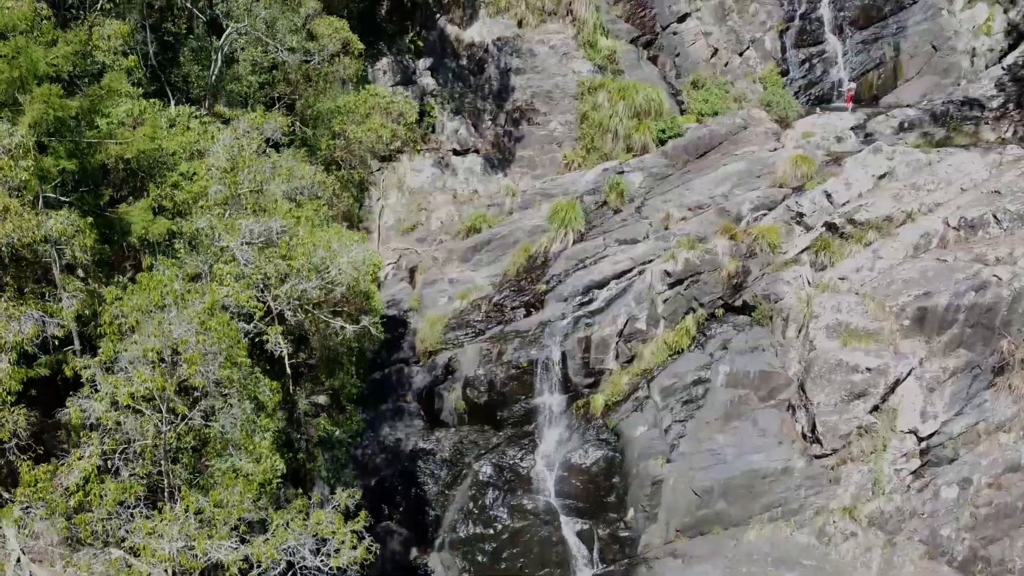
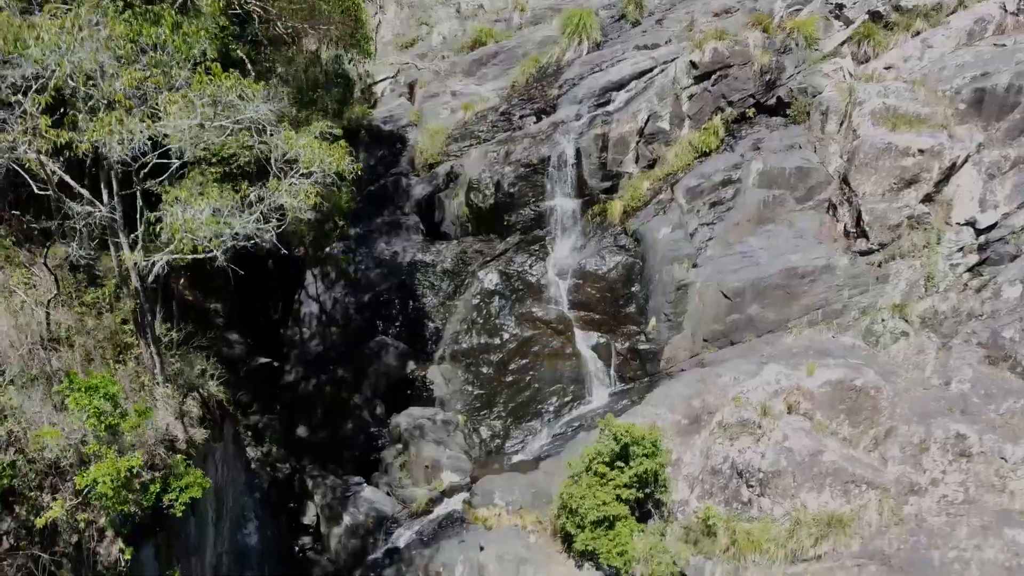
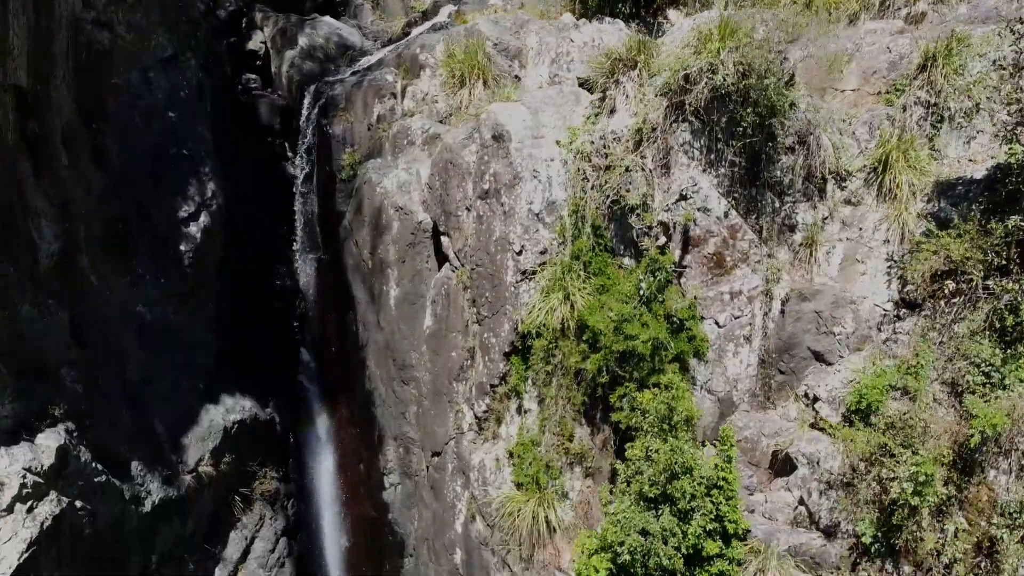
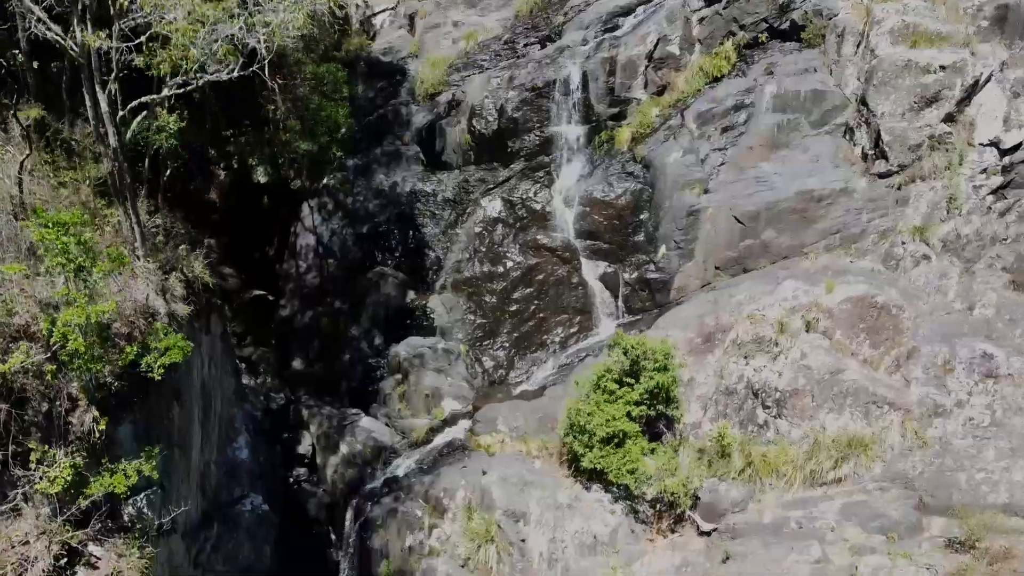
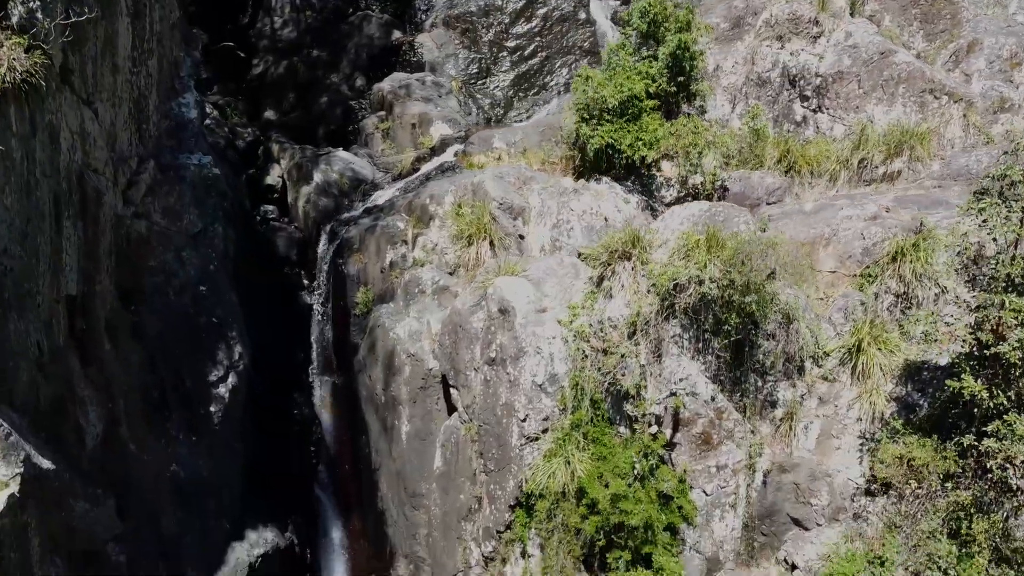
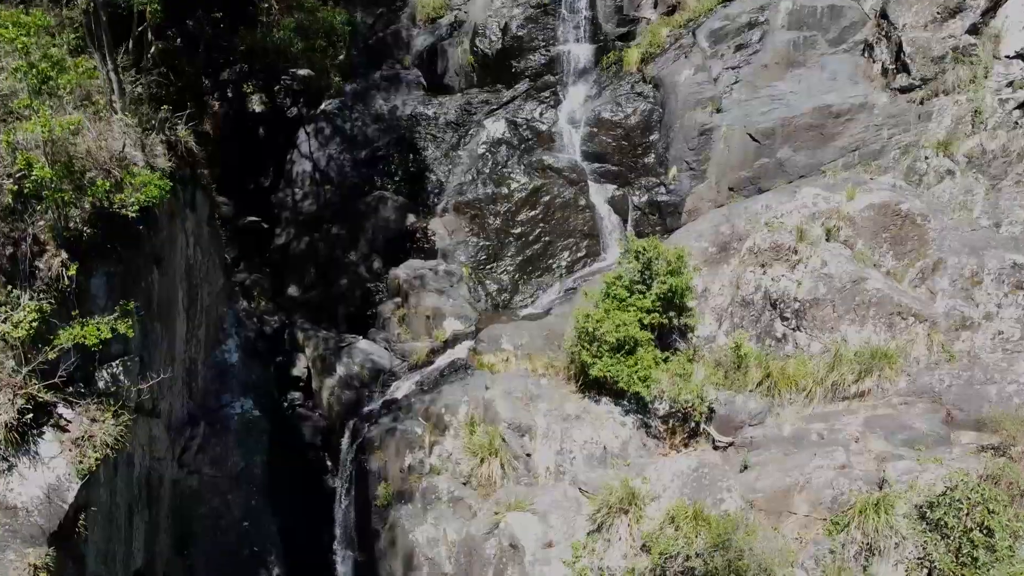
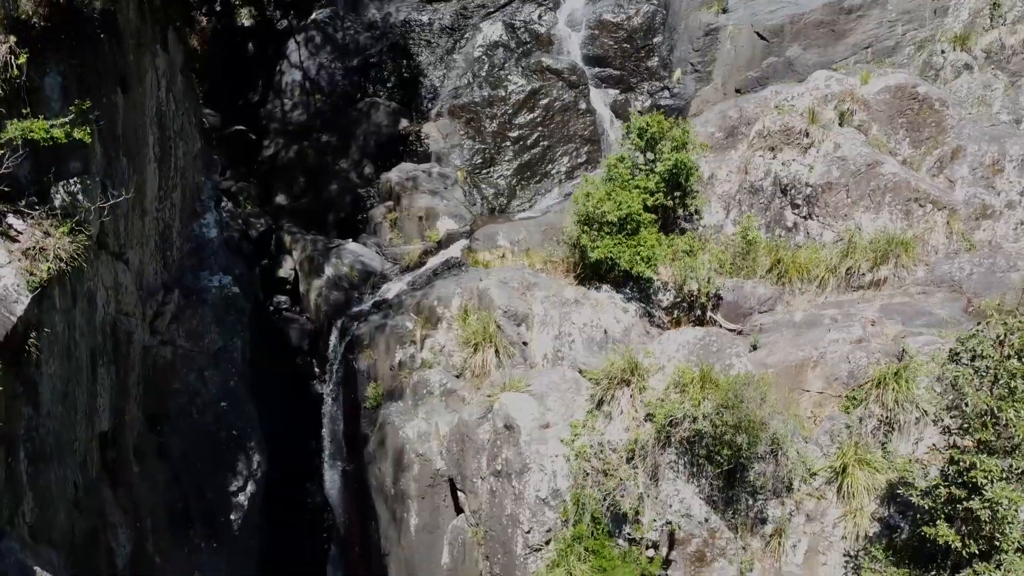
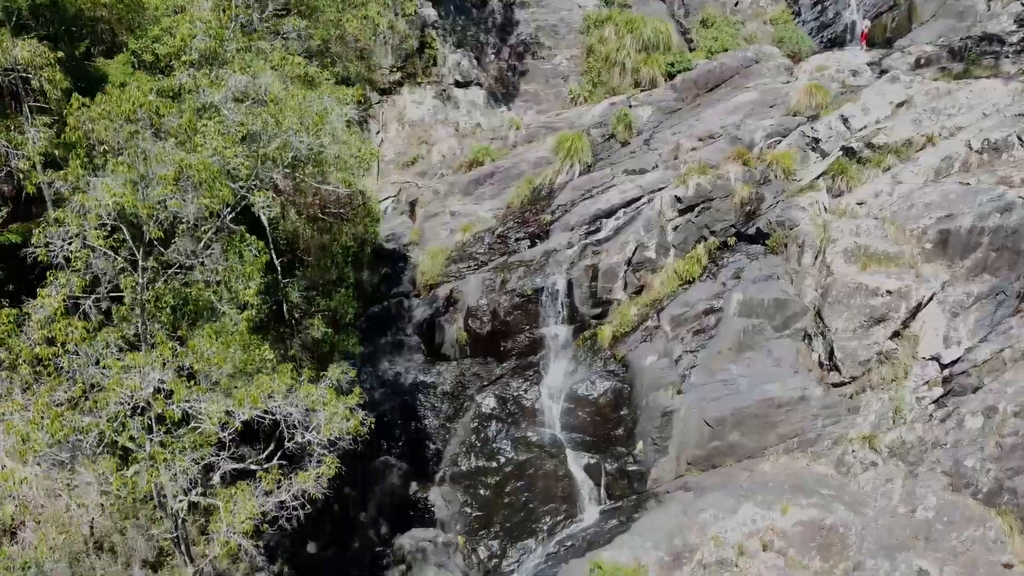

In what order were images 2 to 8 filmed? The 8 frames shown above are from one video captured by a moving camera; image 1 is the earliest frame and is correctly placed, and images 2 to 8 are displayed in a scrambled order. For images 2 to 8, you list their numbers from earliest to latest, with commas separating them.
8, 2, 4, 6, 7, 5, 3
